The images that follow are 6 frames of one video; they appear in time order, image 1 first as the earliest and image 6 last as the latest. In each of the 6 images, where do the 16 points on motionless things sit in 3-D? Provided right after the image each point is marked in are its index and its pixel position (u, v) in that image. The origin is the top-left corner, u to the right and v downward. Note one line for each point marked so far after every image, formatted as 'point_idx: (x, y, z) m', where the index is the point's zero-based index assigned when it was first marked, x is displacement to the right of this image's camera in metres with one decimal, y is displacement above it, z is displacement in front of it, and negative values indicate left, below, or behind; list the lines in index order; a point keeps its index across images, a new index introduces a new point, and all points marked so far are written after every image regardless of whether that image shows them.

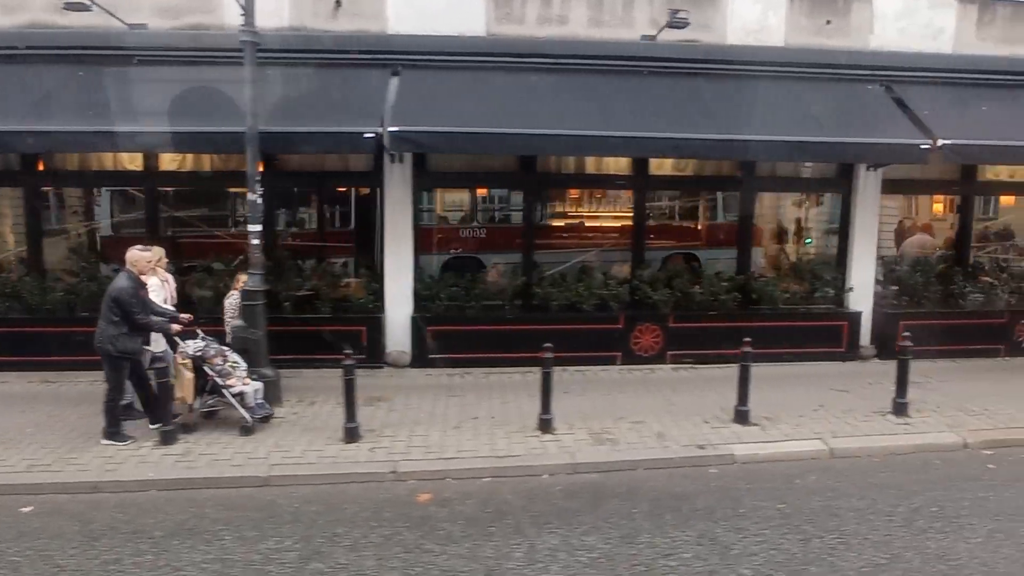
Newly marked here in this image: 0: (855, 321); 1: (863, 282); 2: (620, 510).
0: (+5.0, -0.5, +8.9) m
1: (+5.3, +0.1, +9.1) m
2: (+0.9, -1.9, +5.2) m
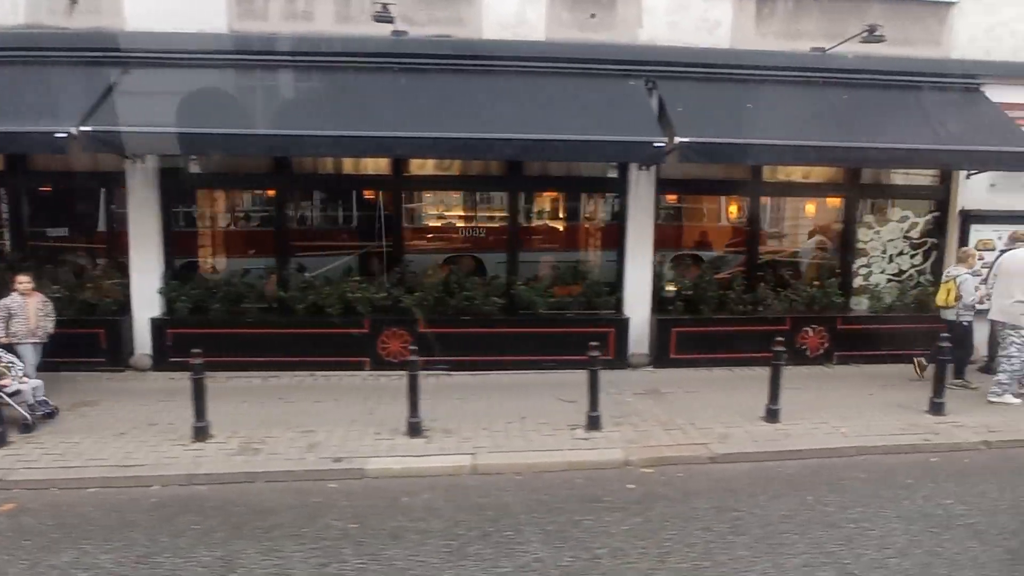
0: (+1.6, -0.6, +8.5) m
1: (+1.8, 0.0, +8.7) m
2: (-2.7, -1.9, +4.9) m
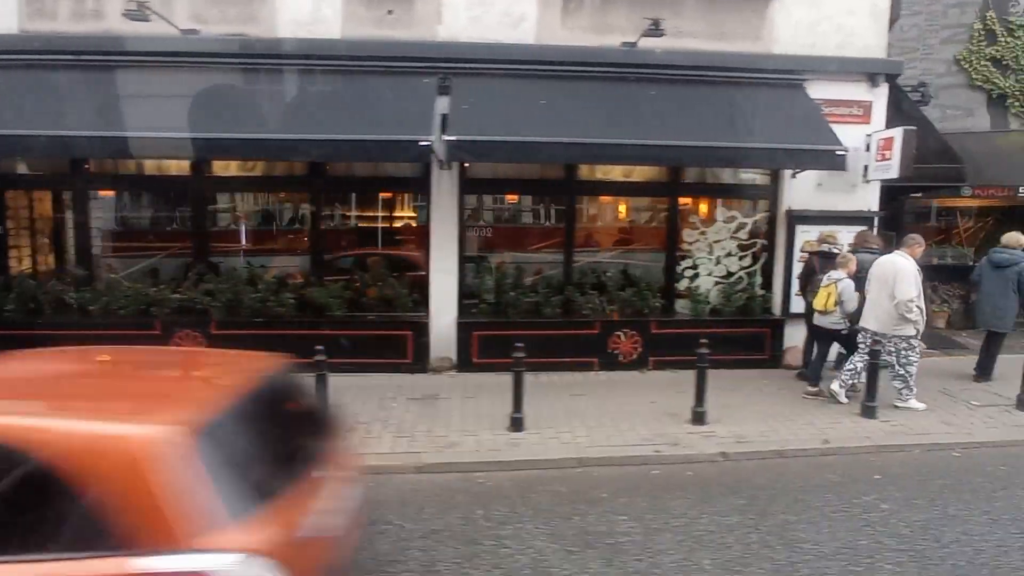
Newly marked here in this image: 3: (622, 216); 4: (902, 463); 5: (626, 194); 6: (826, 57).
0: (-1.2, -0.6, +8.3) m
1: (-1.0, 0.0, +8.5) m
2: (-5.6, -1.9, +4.9) m
3: (+1.6, +1.0, +8.8) m
4: (+3.8, -1.7, +6.0) m
5: (+1.6, +1.4, +8.8) m
6: (+4.4, +3.2, +8.5) m
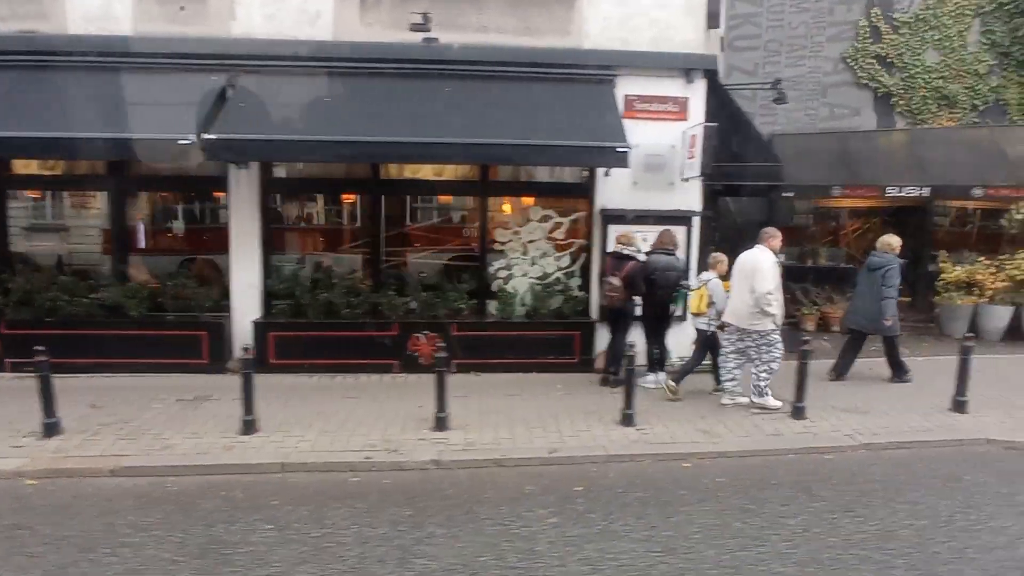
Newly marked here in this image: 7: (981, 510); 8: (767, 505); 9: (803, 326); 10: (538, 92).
0: (-3.9, -0.6, +8.2) m
1: (-3.7, 0.0, +8.4) m
2: (-8.4, -1.9, +4.8) m
3: (-1.1, +1.0, +8.7) m
4: (+1.0, -1.7, +5.7) m
5: (-1.1, +1.3, +8.6) m
6: (+1.7, +3.2, +8.3) m
7: (+3.9, -1.8, +5.0) m
8: (+2.1, -1.8, +5.1) m
9: (+5.4, -0.7, +11.2) m
10: (+0.3, +2.6, +8.1) m
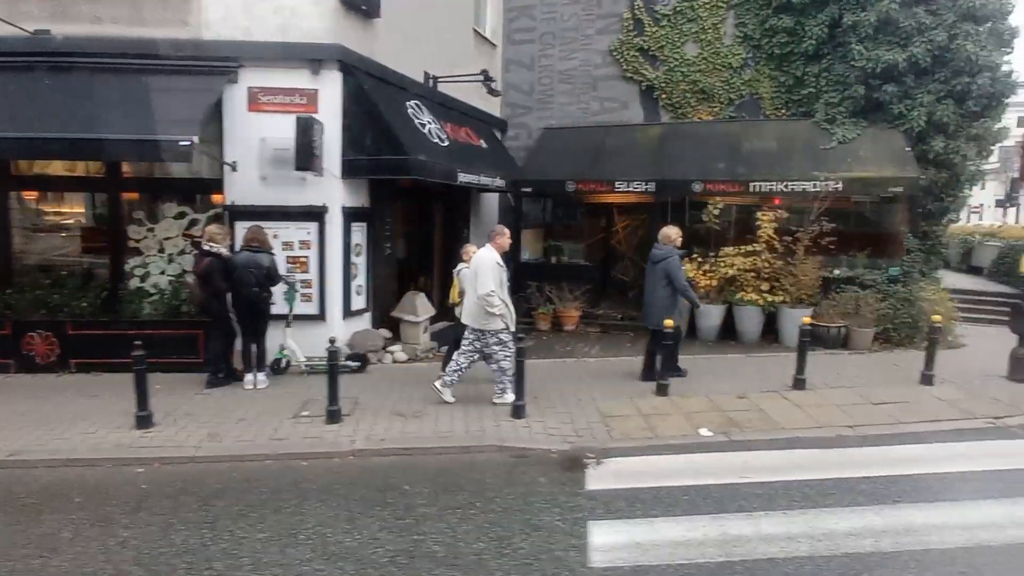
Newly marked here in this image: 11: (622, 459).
0: (-9.0, -0.6, +8.1) m
1: (-8.7, 0.0, +8.3) m
2: (-13.5, -1.9, +4.8) m
3: (-6.2, +1.1, +8.5) m
4: (-4.1, -1.7, +5.5) m
5: (-6.1, +1.4, +8.4) m
6: (-3.3, +3.2, +8.0) m
7: (-1.2, -1.8, +4.7) m
8: (-3.0, -1.8, +4.9) m
9: (+0.4, -0.7, +10.9) m
10: (-4.7, +2.6, +7.9) m
11: (+1.1, -1.6, +5.9) m
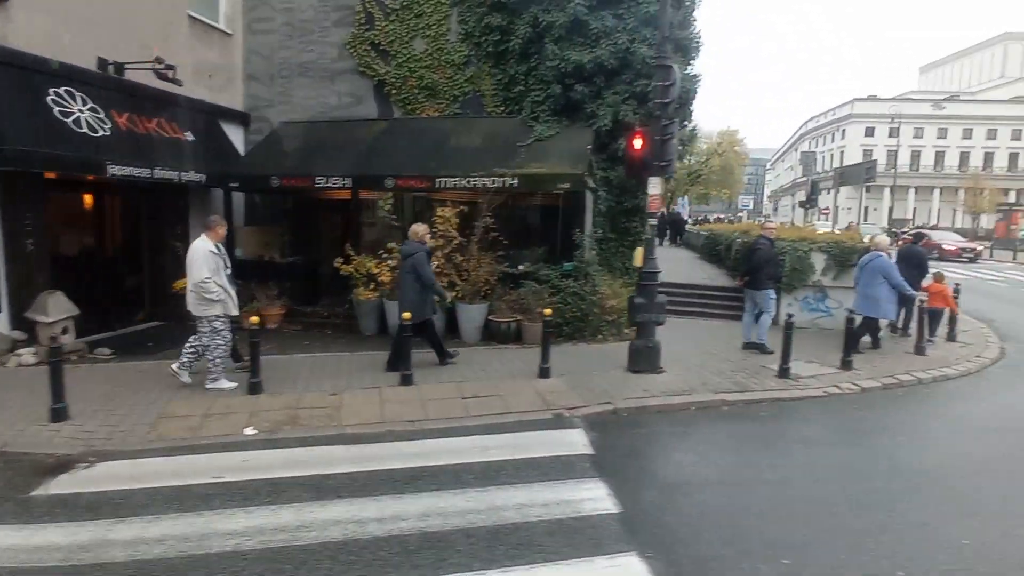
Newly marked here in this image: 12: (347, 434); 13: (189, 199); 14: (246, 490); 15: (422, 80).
0: (-13.8, -0.6, +6.9) m
1: (-13.6, 0.0, +7.1) m
2: (-18.0, -1.9, +3.1) m
3: (-11.1, +1.0, +7.5) m
4: (-8.7, -1.7, +4.8) m
5: (-11.0, +1.4, +7.5) m
6: (-8.2, +3.2, +7.3) m
7: (-5.8, -1.8, +4.3) m
8: (-7.6, -1.8, +4.2) m
9: (-4.7, -0.6, +10.6) m
10: (-9.6, +2.6, +7.1) m
11: (-3.6, -1.6, +5.6) m
12: (-1.7, -1.5, +6.3) m
13: (-6.1, +1.7, +11.6) m
14: (-2.2, -1.7, +5.1) m
15: (-1.7, +4.1, +11.9) m
